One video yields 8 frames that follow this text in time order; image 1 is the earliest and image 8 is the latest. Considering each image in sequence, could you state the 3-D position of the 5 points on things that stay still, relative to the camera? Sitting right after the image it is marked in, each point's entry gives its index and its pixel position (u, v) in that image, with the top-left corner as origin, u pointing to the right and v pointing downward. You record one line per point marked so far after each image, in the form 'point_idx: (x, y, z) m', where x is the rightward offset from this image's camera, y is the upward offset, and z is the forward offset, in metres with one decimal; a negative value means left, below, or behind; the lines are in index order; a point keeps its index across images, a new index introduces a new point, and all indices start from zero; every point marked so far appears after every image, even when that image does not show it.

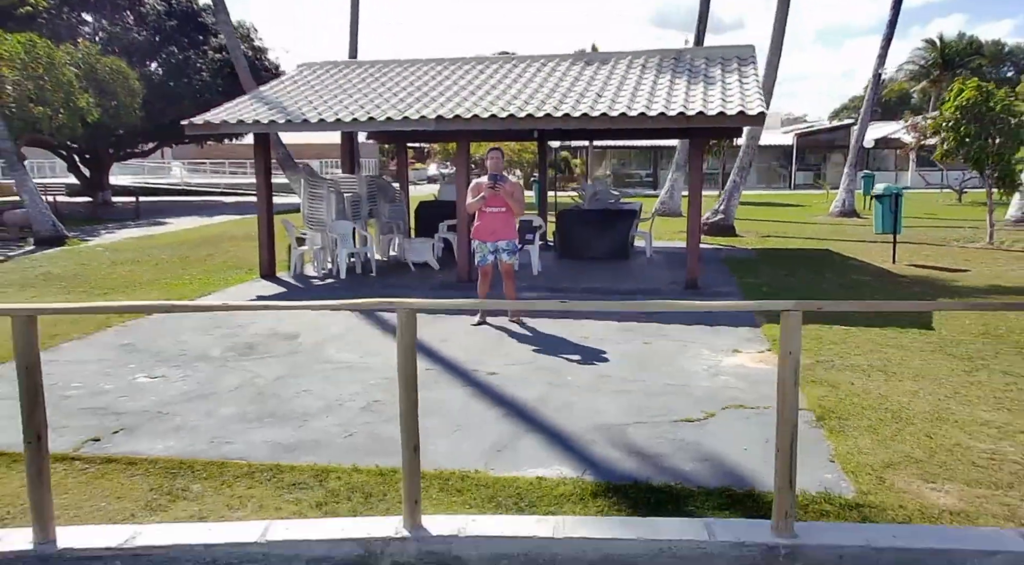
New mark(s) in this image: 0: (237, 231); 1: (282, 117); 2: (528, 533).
0: (-5.2, +1.0, +15.0) m
1: (-2.4, +1.7, +7.9) m
2: (0.0, -0.8, +2.2) m
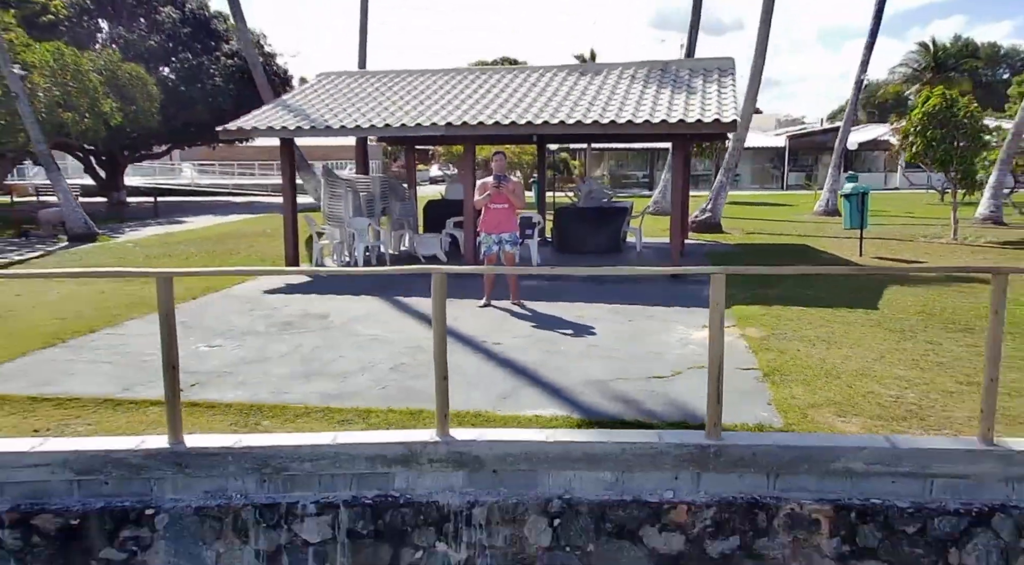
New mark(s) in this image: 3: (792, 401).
0: (-5.2, +1.1, +15.8) m
1: (-2.4, +1.8, +8.8) m
2: (0.0, -0.7, +3.1) m
3: (+1.5, -0.6, +4.3) m
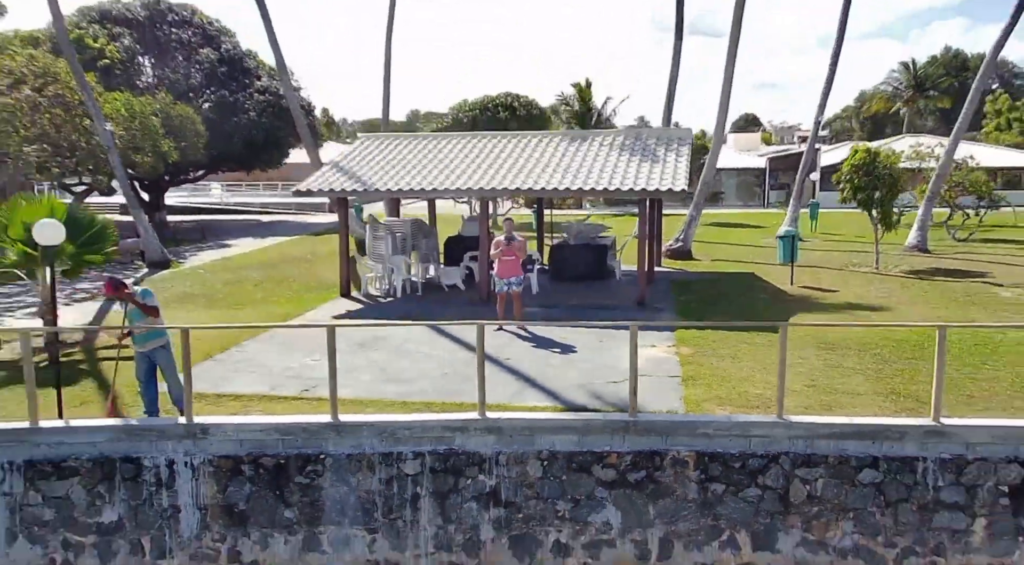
0: (-5.2, +0.7, +18.5) m
1: (-2.3, +1.4, +11.5) m
2: (+0.1, -1.0, +5.8) m
3: (+1.6, -1.0, +6.9) m
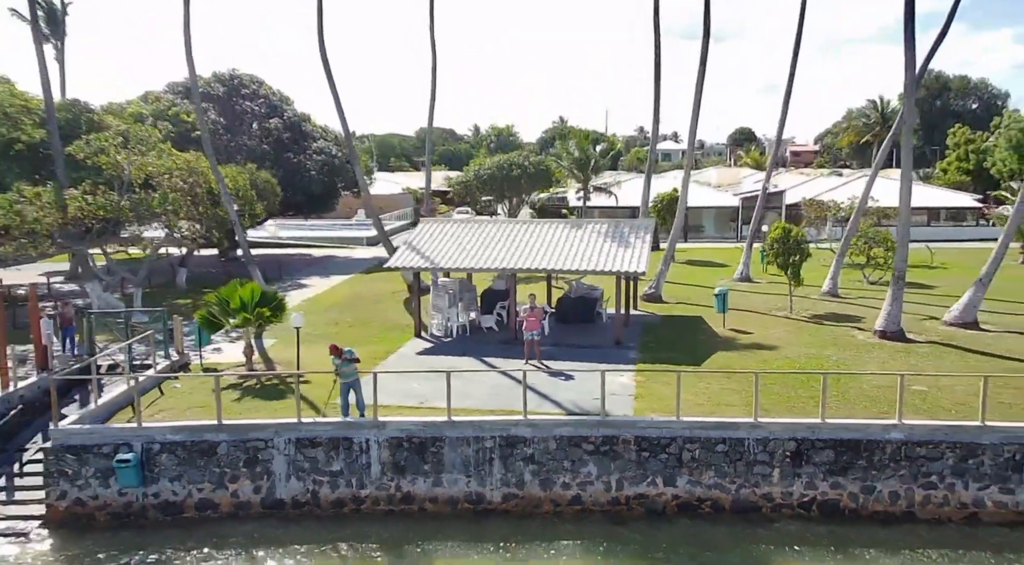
0: (-4.7, -0.3, +24.1) m
1: (-1.9, +0.4, +17.0) m
2: (+0.5, -2.0, +11.3) m
3: (+2.0, -1.9, +12.5) m
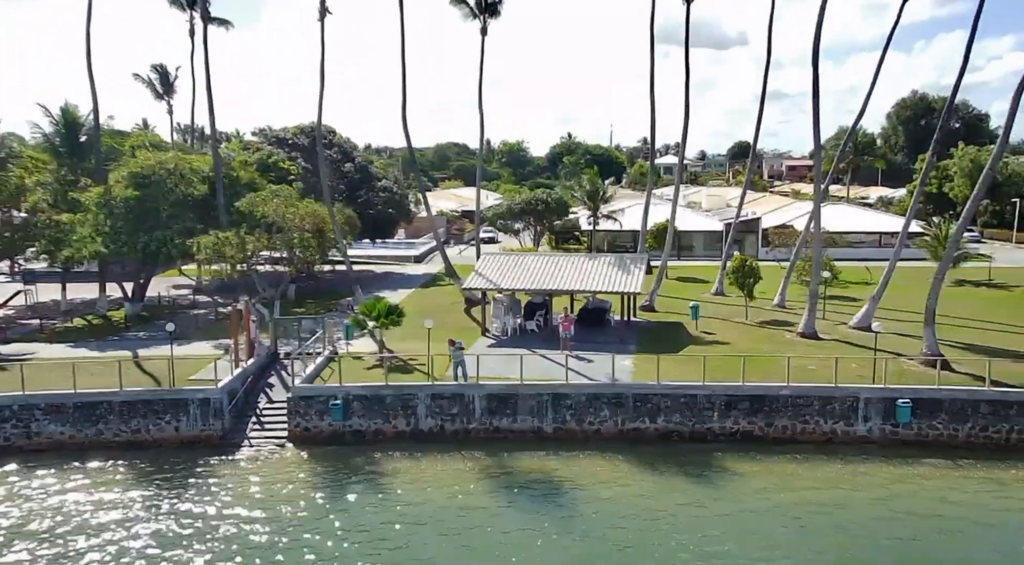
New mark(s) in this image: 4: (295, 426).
0: (-3.5, -0.8, +31.8) m
1: (-0.7, -0.1, +24.8) m
2: (+1.6, -2.5, +19.0) m
3: (+3.2, -2.4, +20.2) m
4: (-5.2, -3.4, +18.7) m
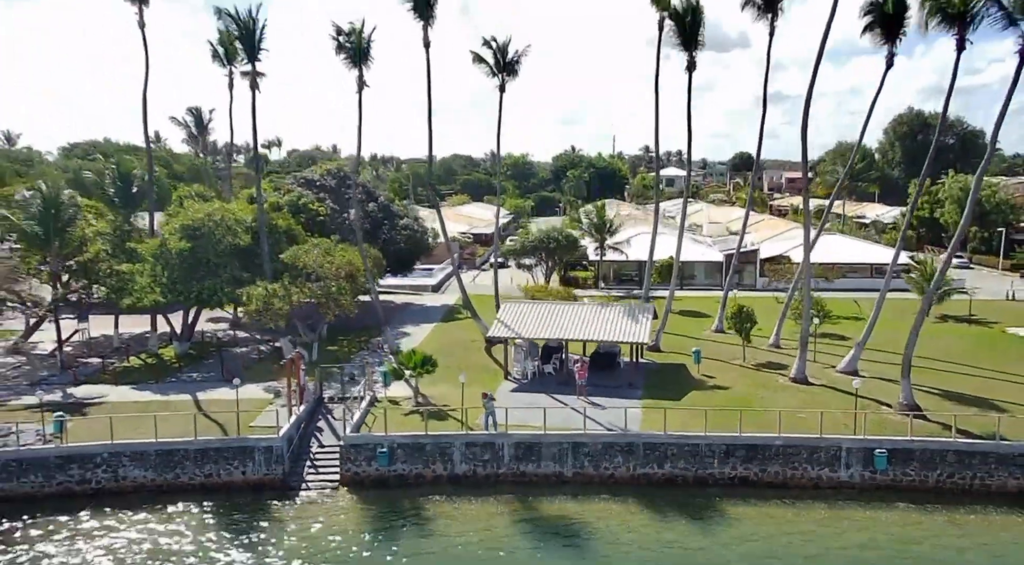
0: (-2.8, -2.5, +34.4) m
1: (0.0, -1.8, +27.4) m
2: (+2.3, -4.2, +21.6) m
3: (+3.9, -4.1, +22.8) m
4: (-4.5, -5.1, +21.3) m
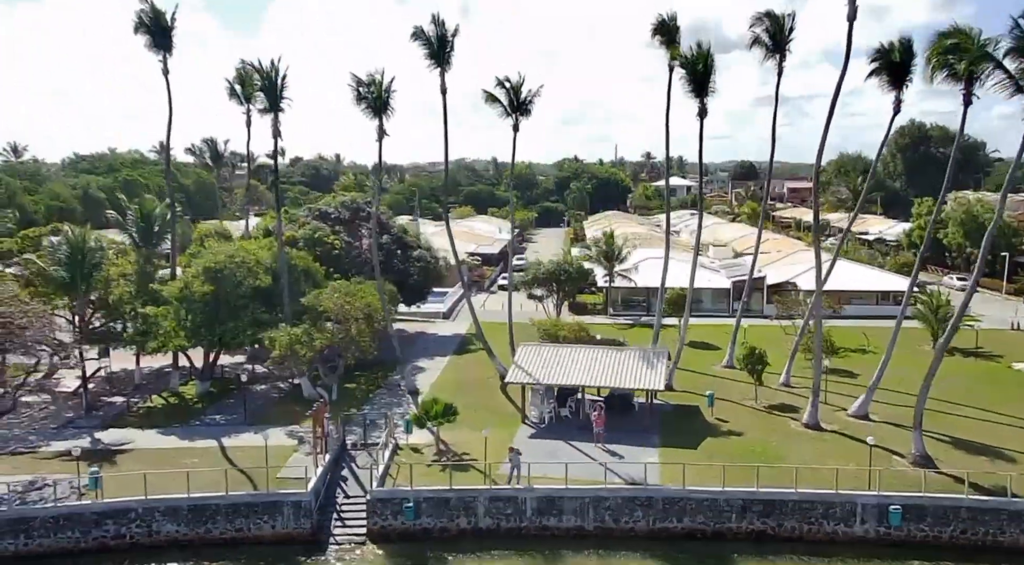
0: (-2.2, -4.2, +34.9) m
1: (+0.6, -3.4, +27.9) m
2: (+3.0, -5.8, +22.2) m
3: (+4.5, -5.8, +23.3) m
4: (-3.9, -6.7, +21.8) m
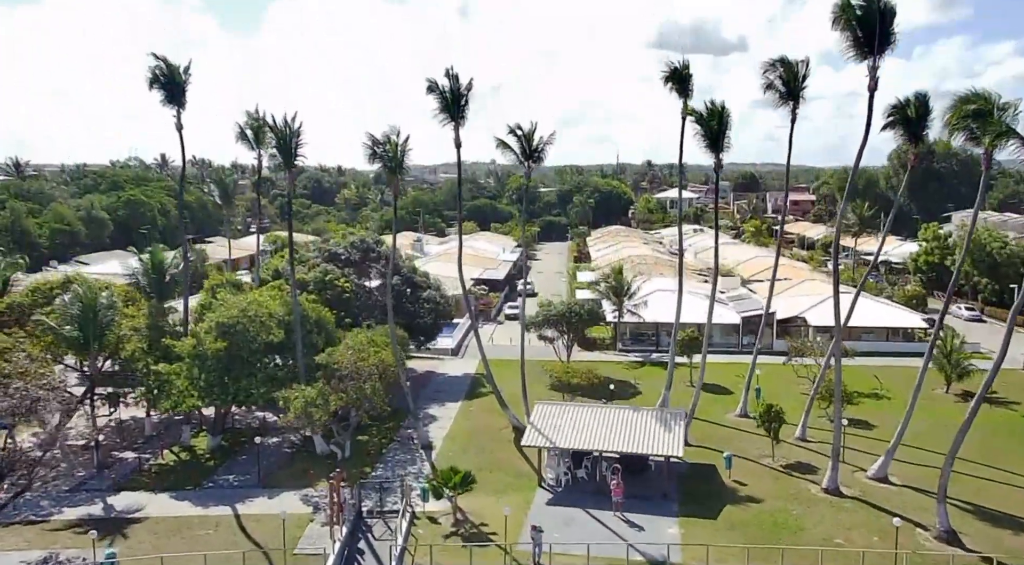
0: (-1.6, -6.4, +34.7) m
1: (+1.2, -5.6, +27.7) m
2: (+3.5, -8.0, +21.9) m
3: (+5.1, -8.0, +23.0) m
4: (-3.3, -8.9, +21.5) m
